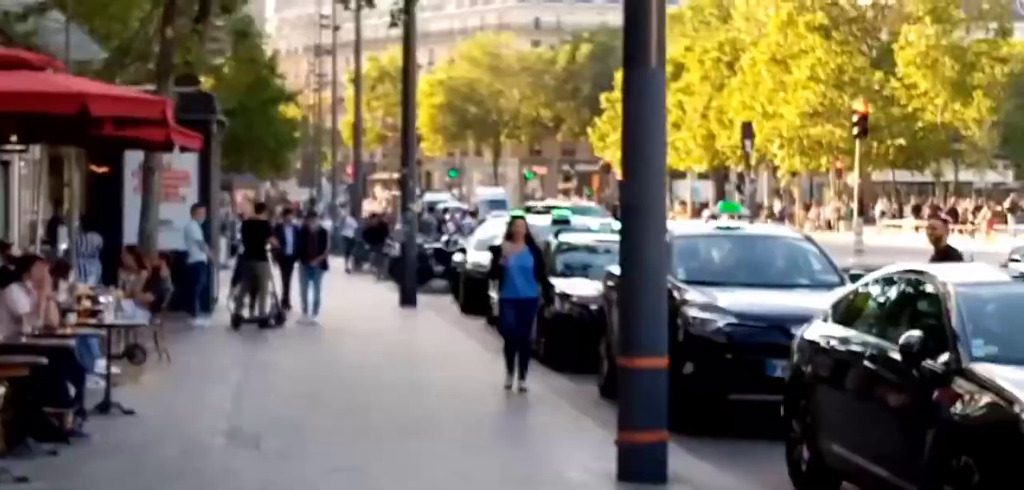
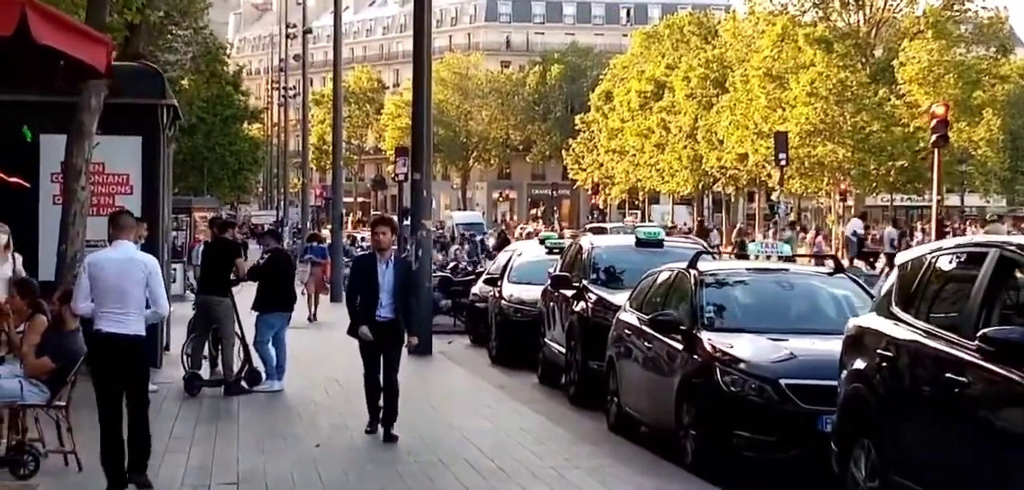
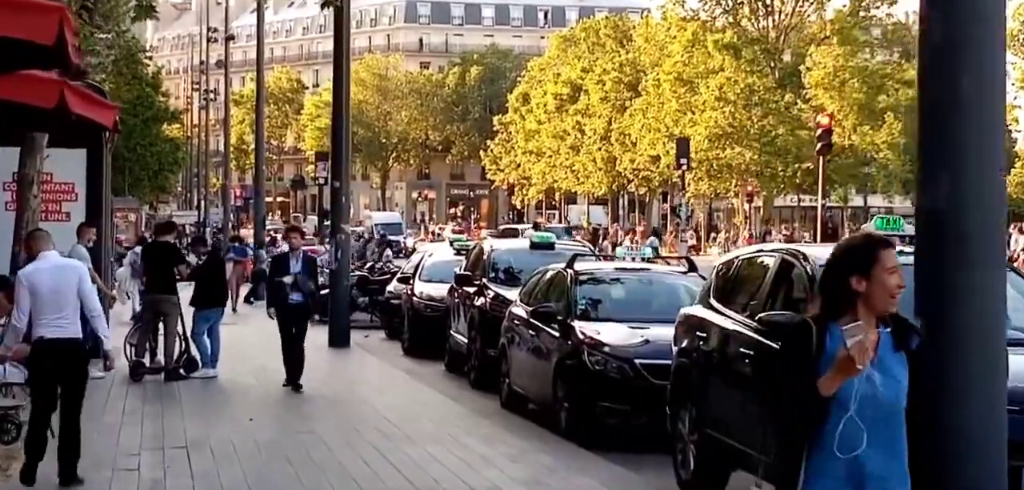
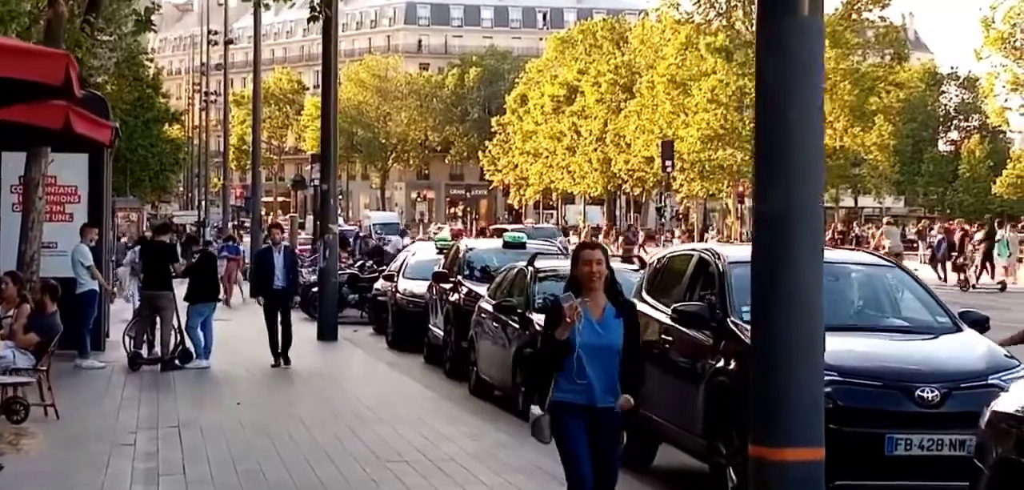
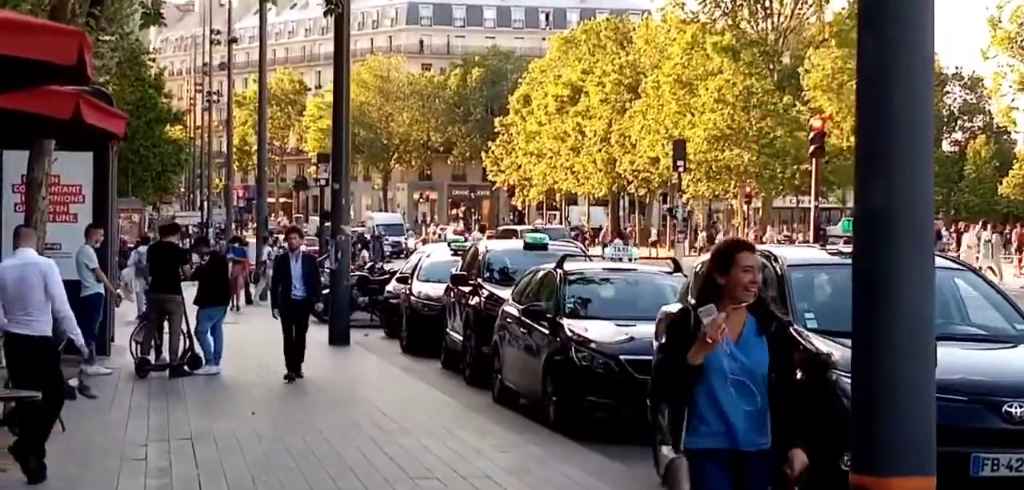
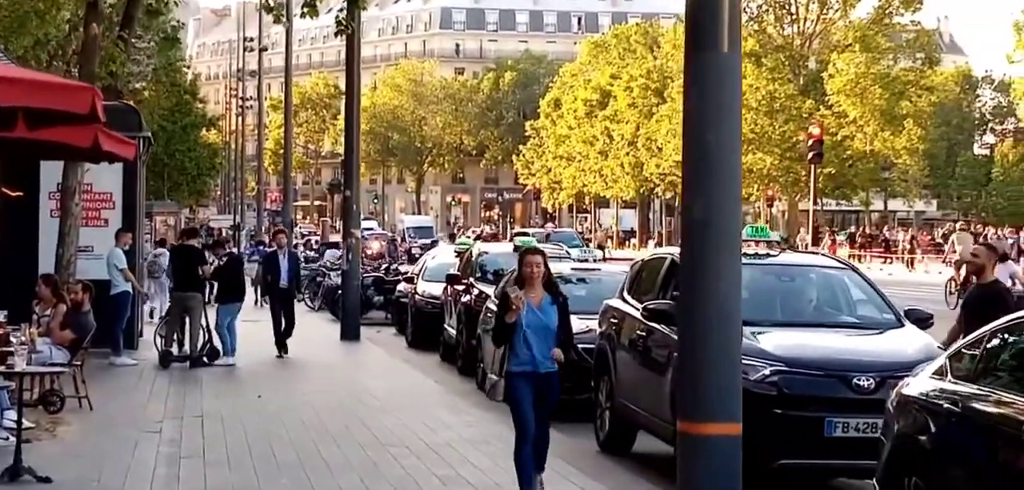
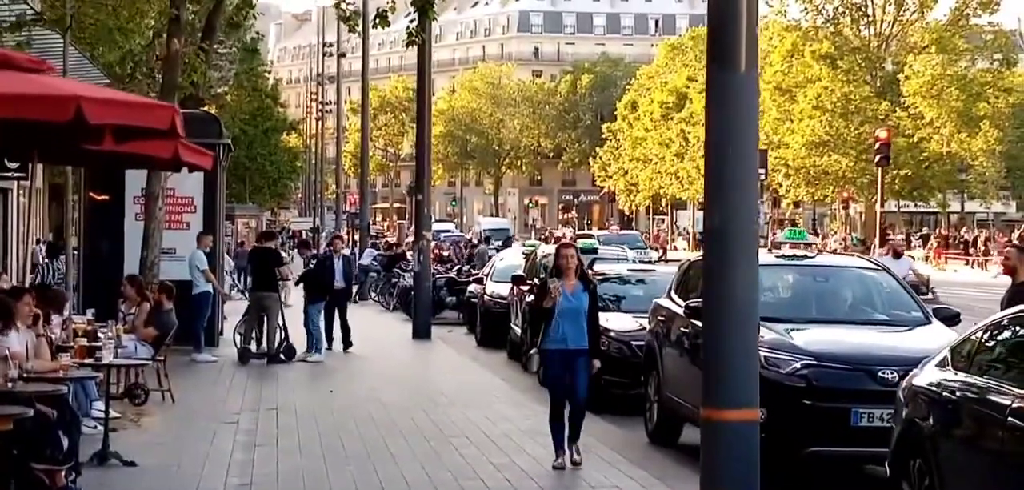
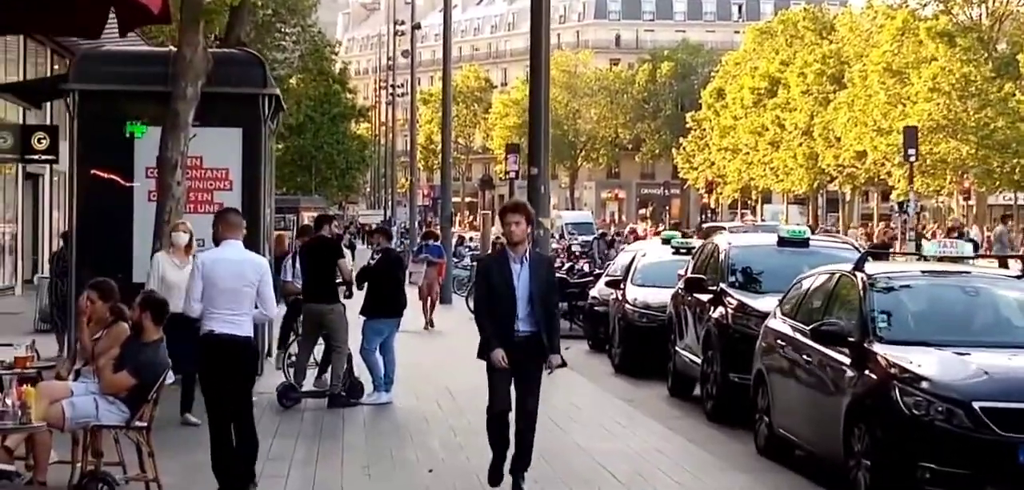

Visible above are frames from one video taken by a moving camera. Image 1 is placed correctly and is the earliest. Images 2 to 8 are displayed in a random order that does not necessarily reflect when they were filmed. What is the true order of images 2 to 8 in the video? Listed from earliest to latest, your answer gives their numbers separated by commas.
7, 6, 4, 5, 3, 2, 8
